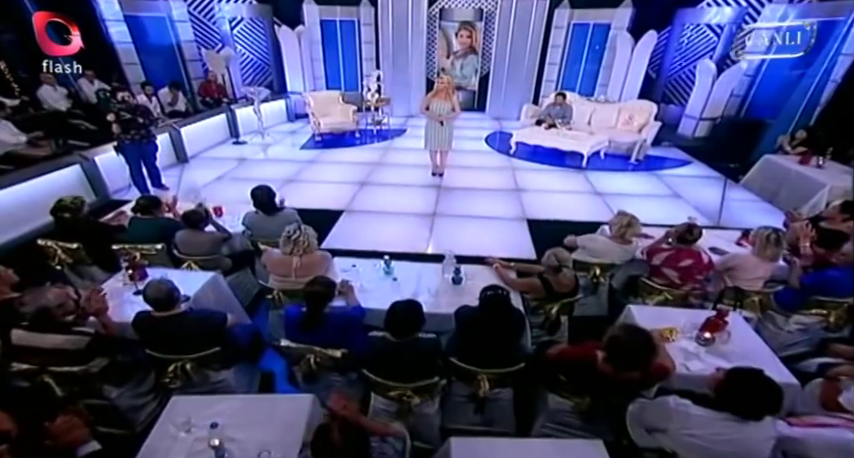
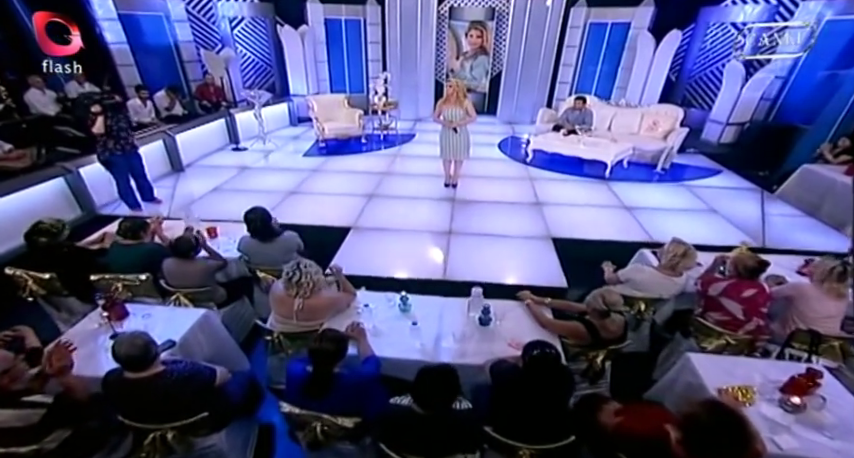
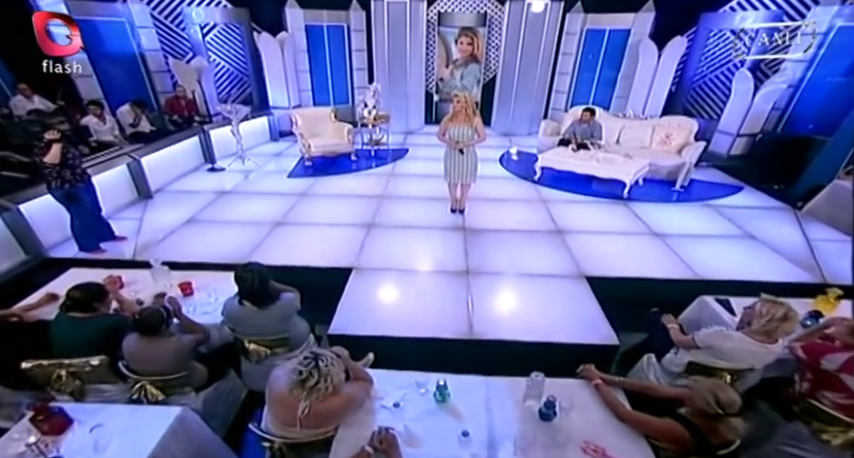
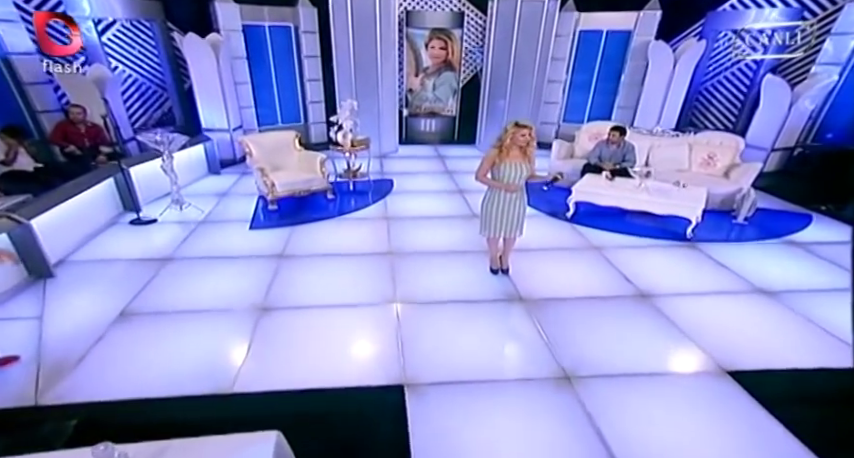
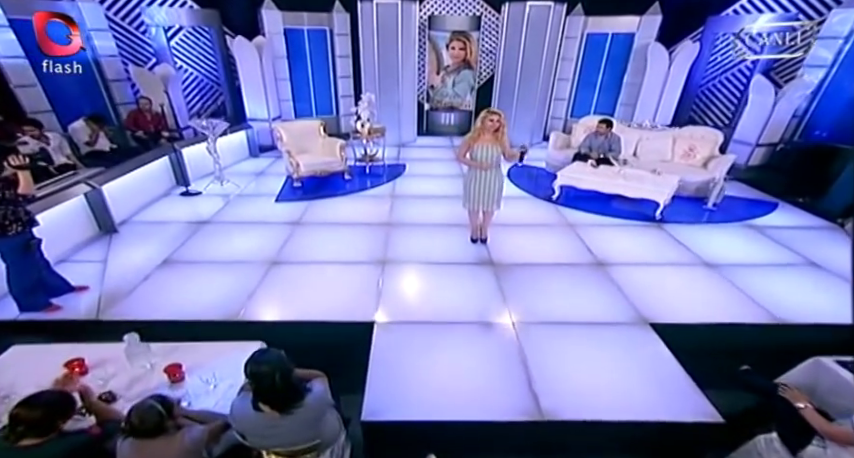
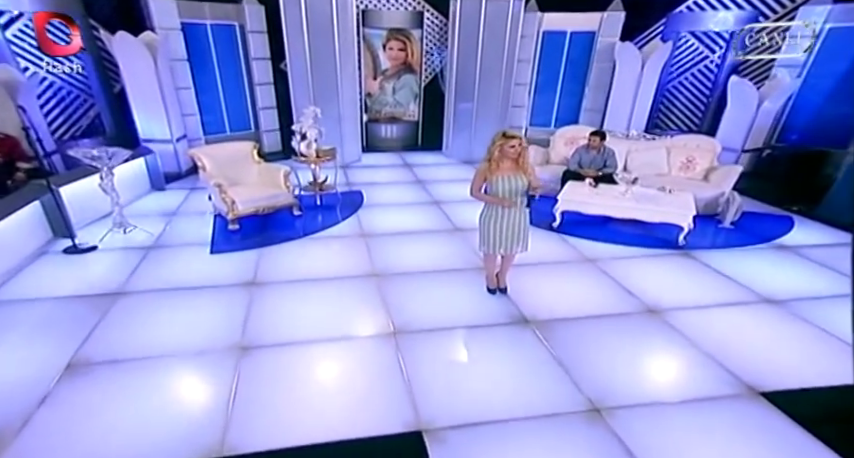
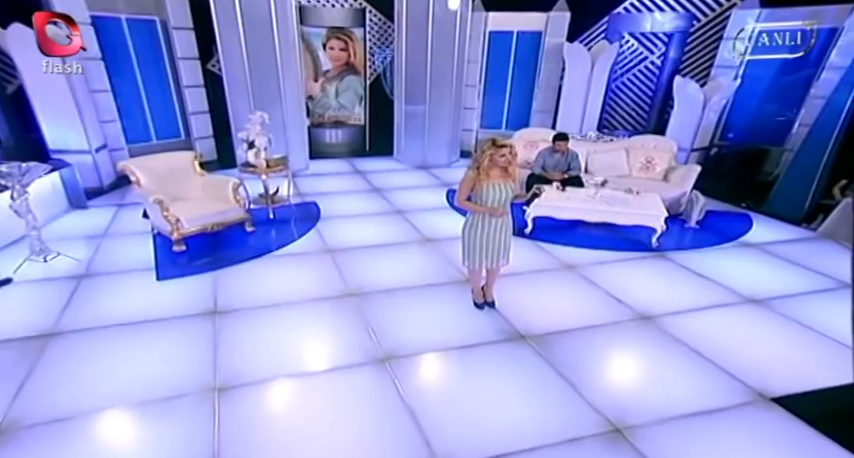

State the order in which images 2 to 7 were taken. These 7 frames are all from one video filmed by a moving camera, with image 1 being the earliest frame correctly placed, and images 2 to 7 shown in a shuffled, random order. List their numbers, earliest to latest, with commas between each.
2, 3, 5, 4, 6, 7
